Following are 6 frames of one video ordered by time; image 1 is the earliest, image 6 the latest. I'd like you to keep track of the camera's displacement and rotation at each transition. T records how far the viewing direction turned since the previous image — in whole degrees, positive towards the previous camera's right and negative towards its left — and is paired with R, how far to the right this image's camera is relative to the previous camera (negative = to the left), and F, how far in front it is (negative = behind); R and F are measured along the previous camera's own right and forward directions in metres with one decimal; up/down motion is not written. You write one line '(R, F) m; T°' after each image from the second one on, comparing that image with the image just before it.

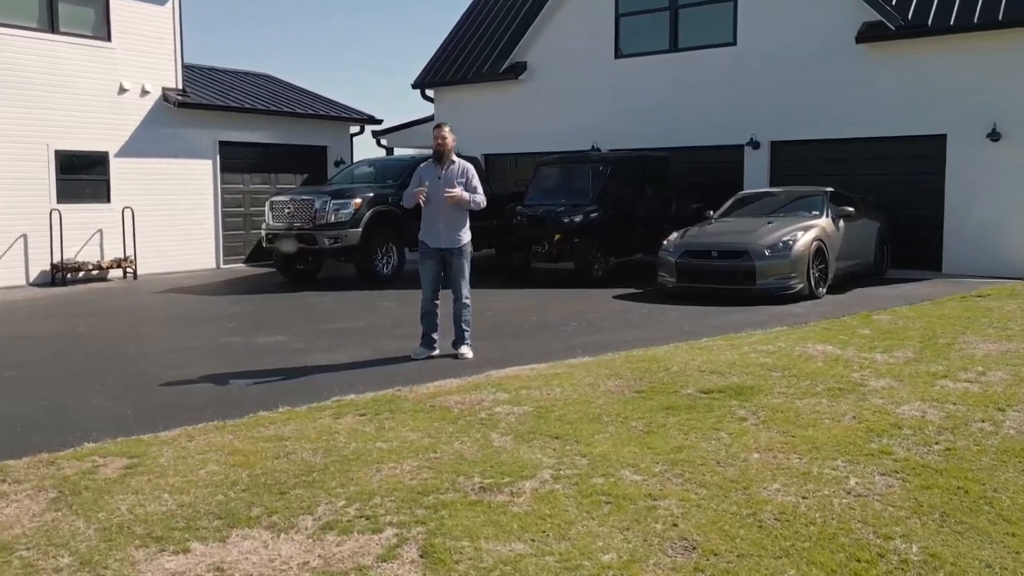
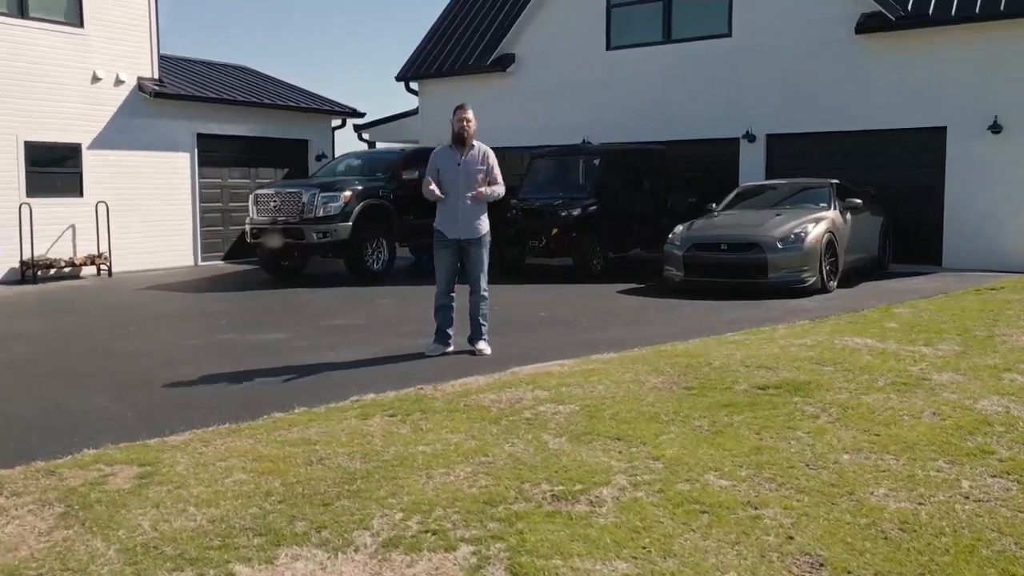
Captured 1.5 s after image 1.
(-0.4, +0.5) m; +2°
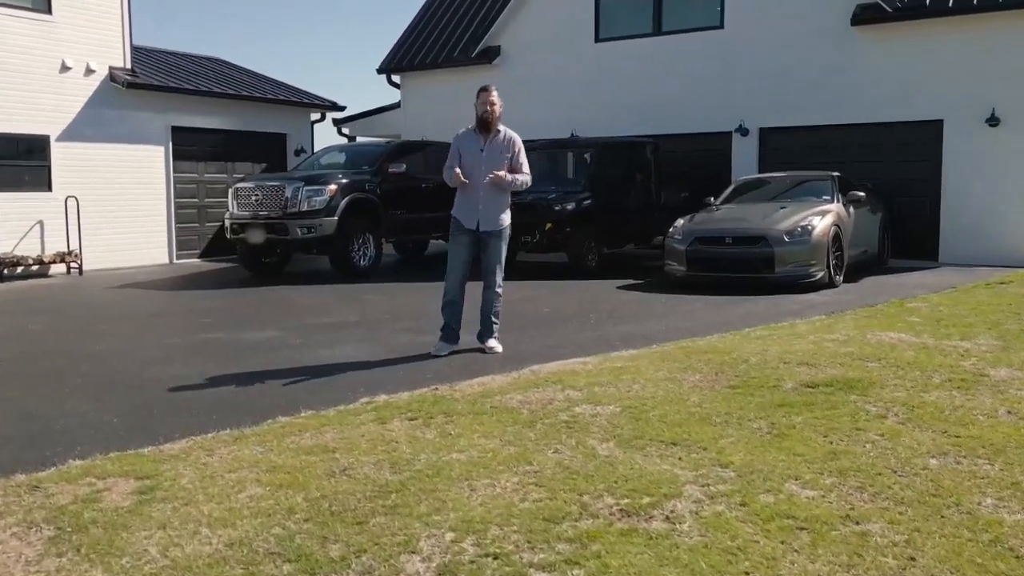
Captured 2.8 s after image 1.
(-0.3, +0.5) m; +2°
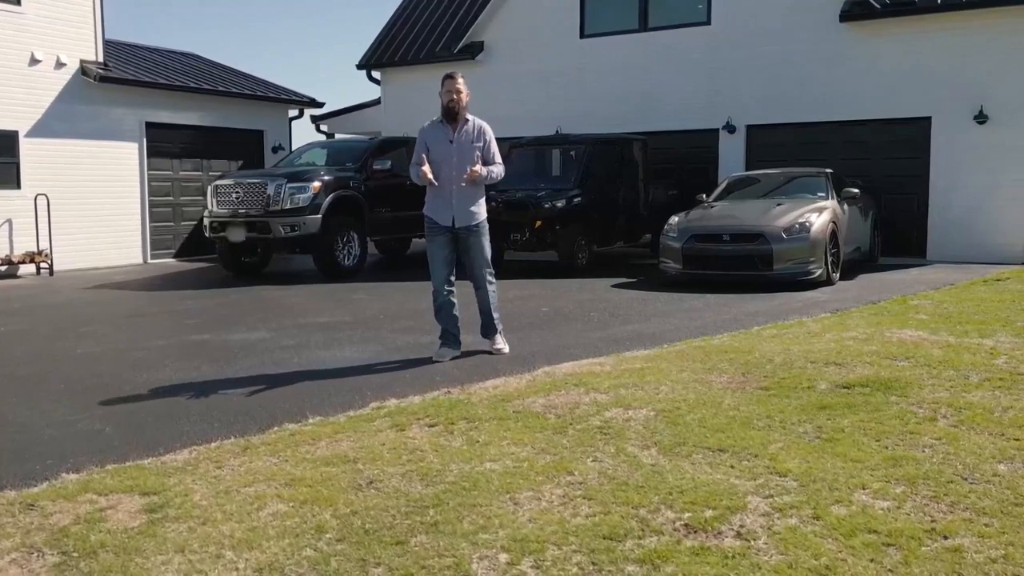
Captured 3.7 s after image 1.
(-0.3, +0.3) m; +2°
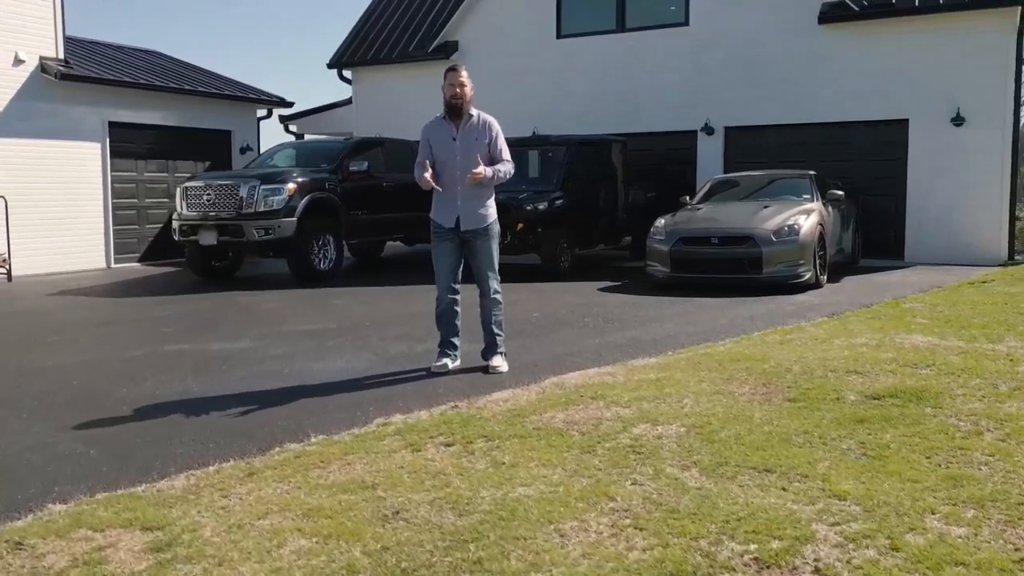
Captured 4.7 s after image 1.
(-0.3, +0.3) m; +2°
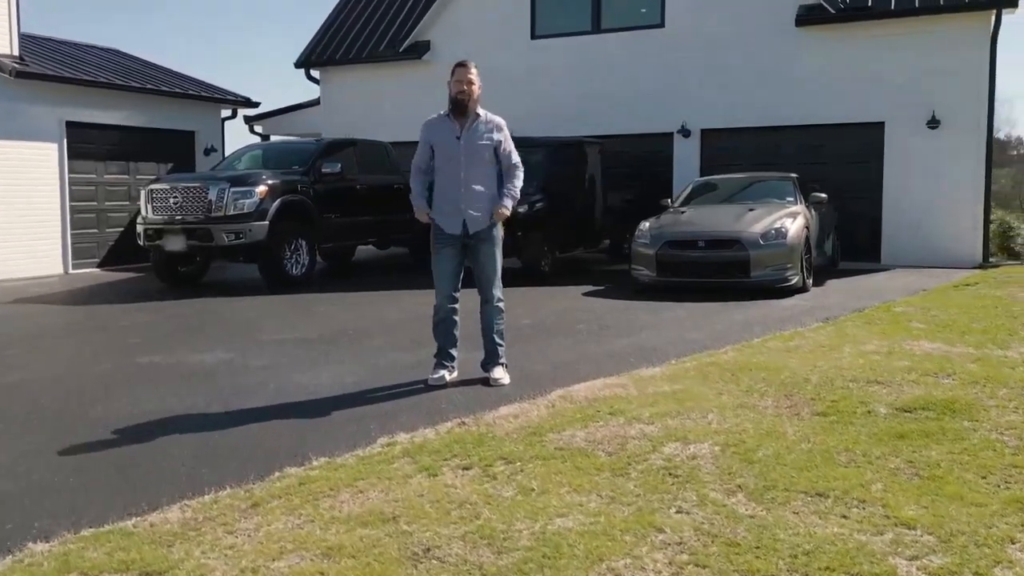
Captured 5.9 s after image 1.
(-0.3, +0.3) m; +2°
